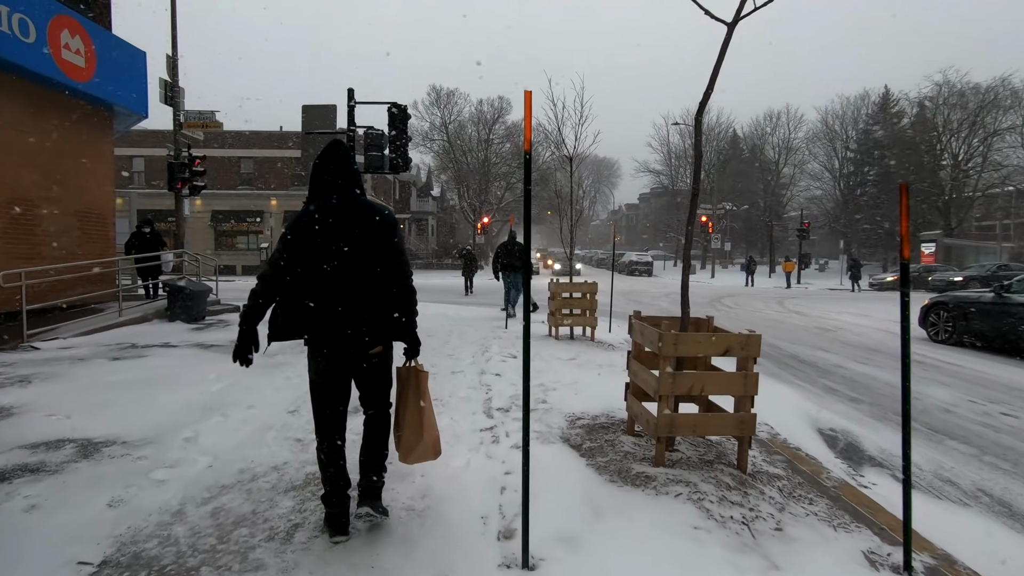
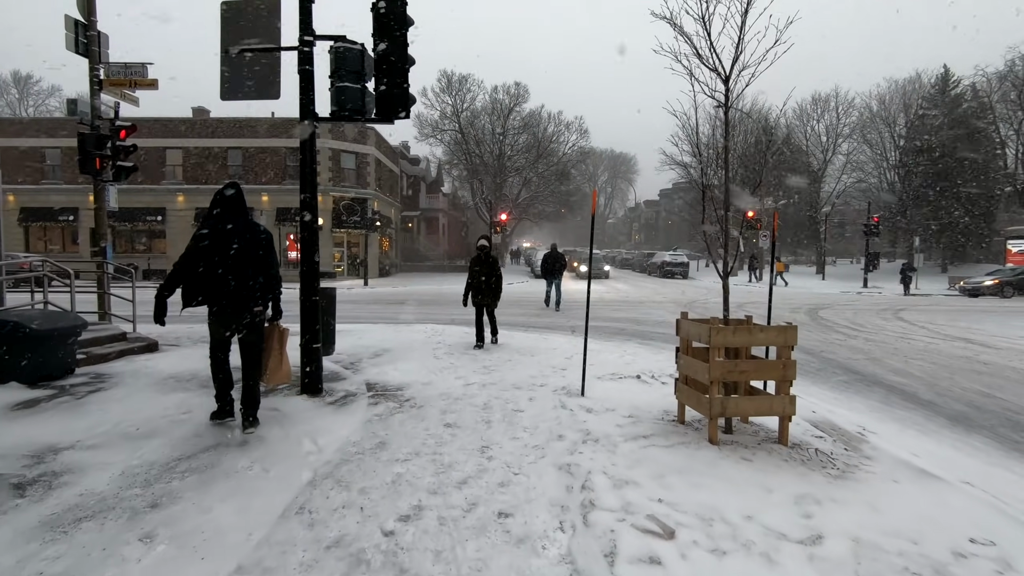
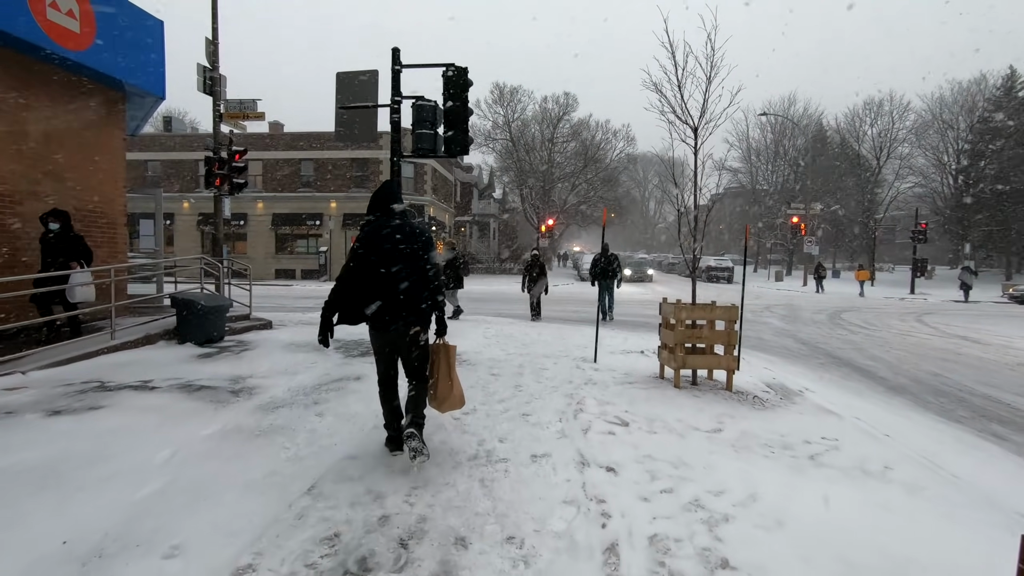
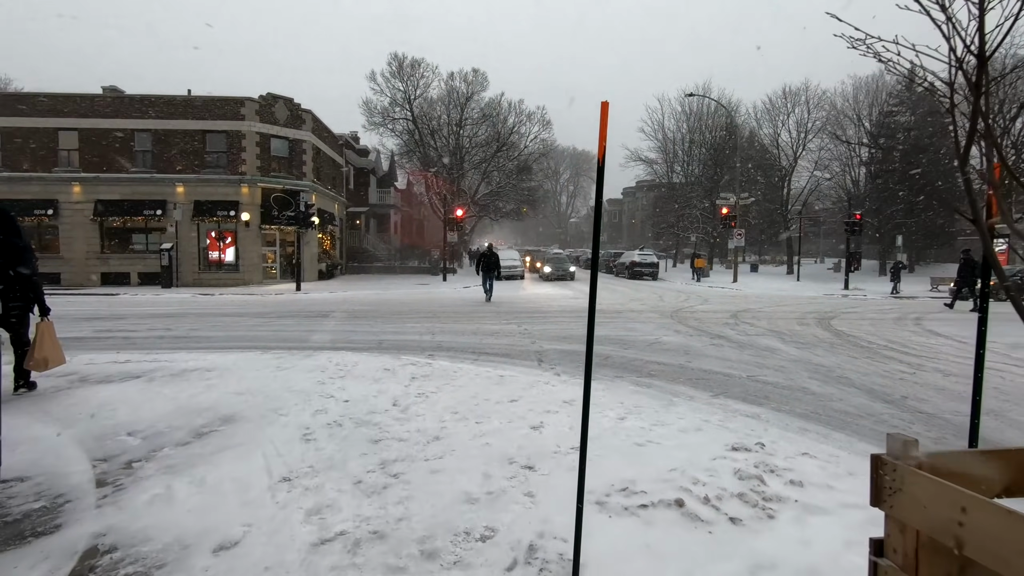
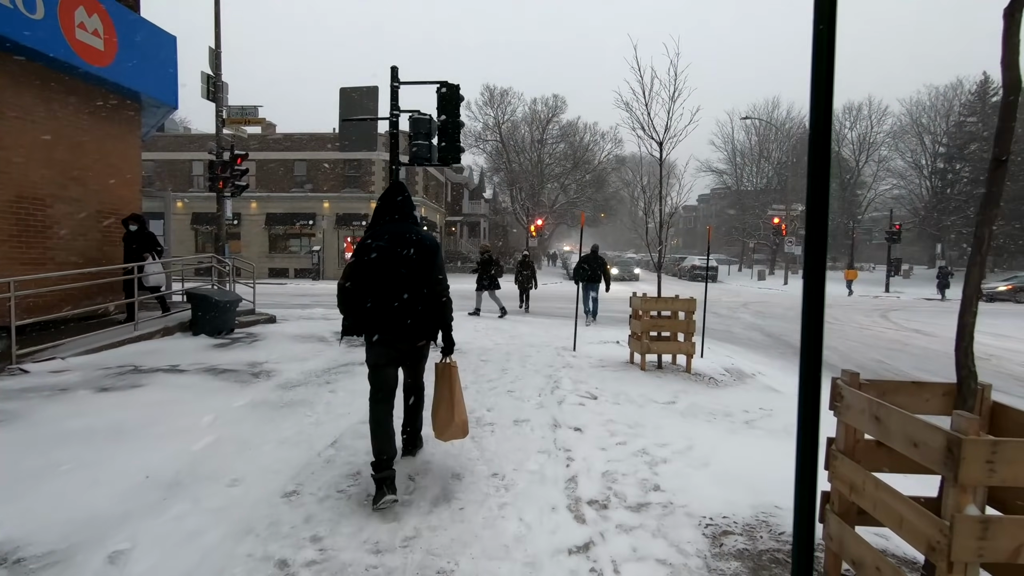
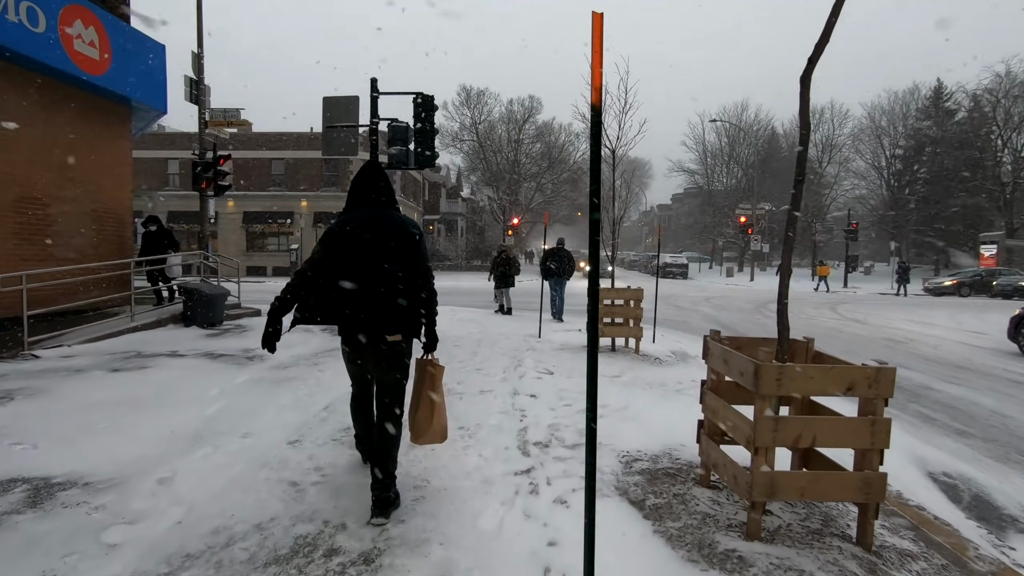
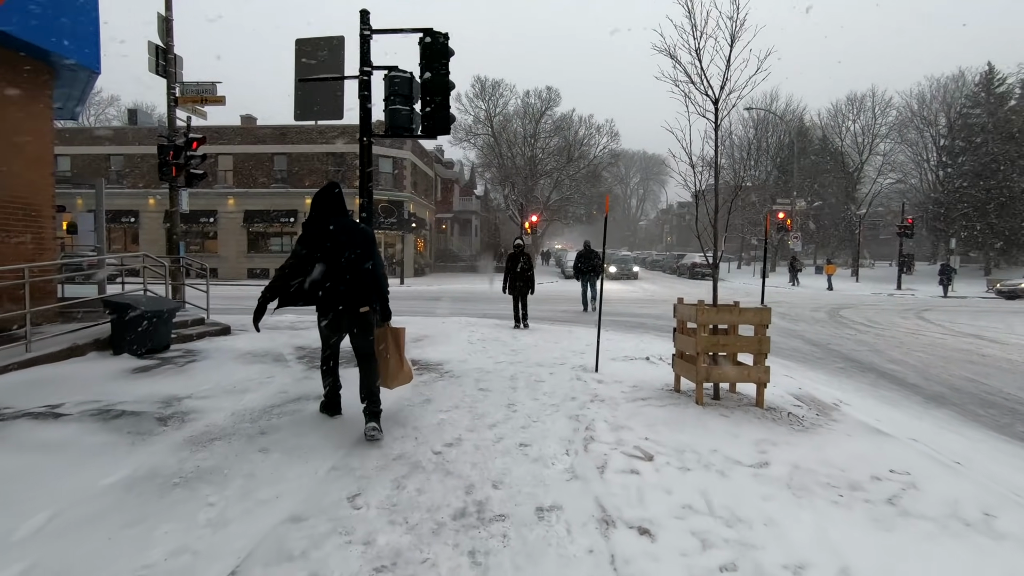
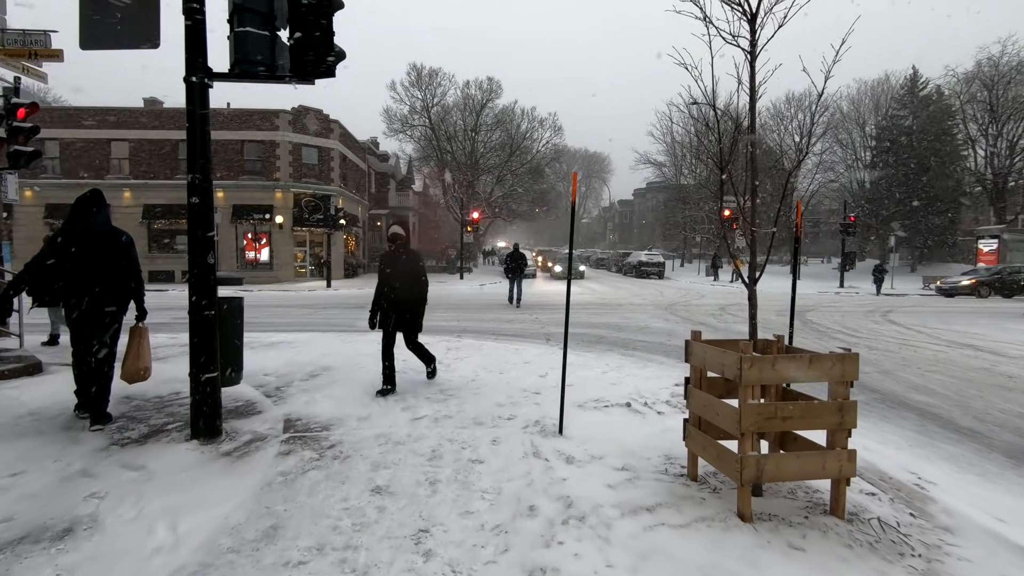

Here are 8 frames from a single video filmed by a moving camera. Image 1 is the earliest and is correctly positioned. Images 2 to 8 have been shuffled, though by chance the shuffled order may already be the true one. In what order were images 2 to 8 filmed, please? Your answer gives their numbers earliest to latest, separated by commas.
6, 5, 3, 7, 2, 8, 4
